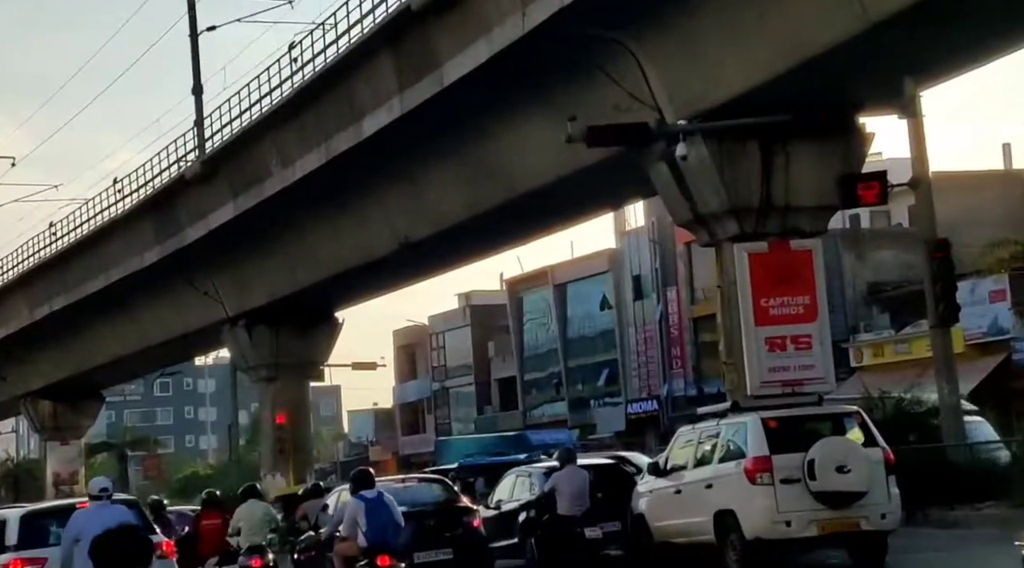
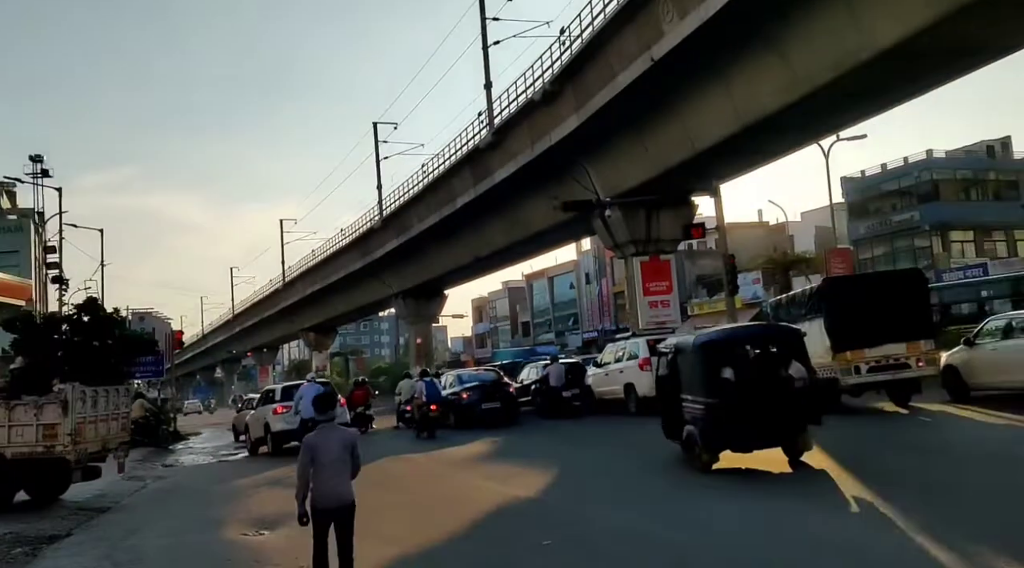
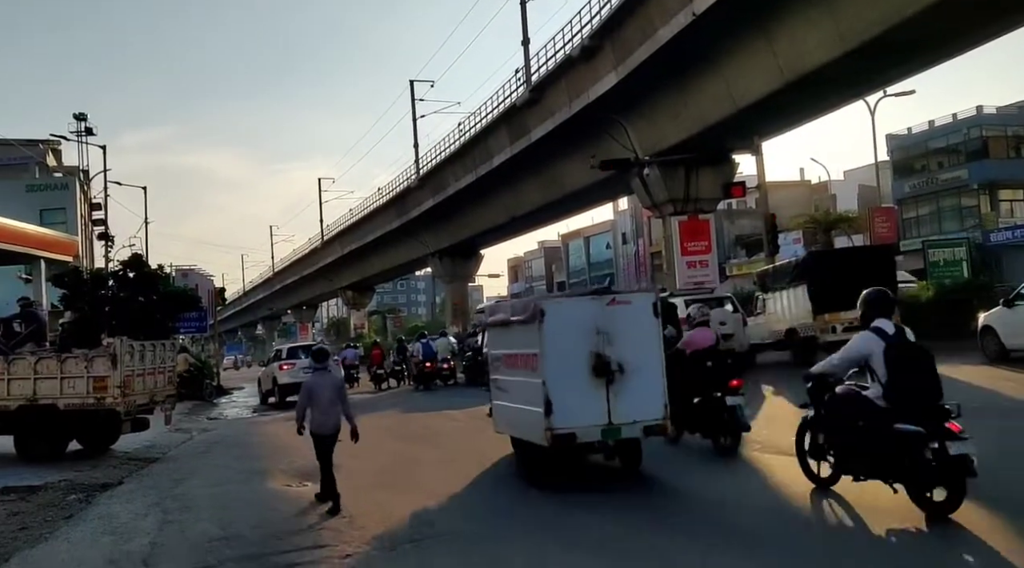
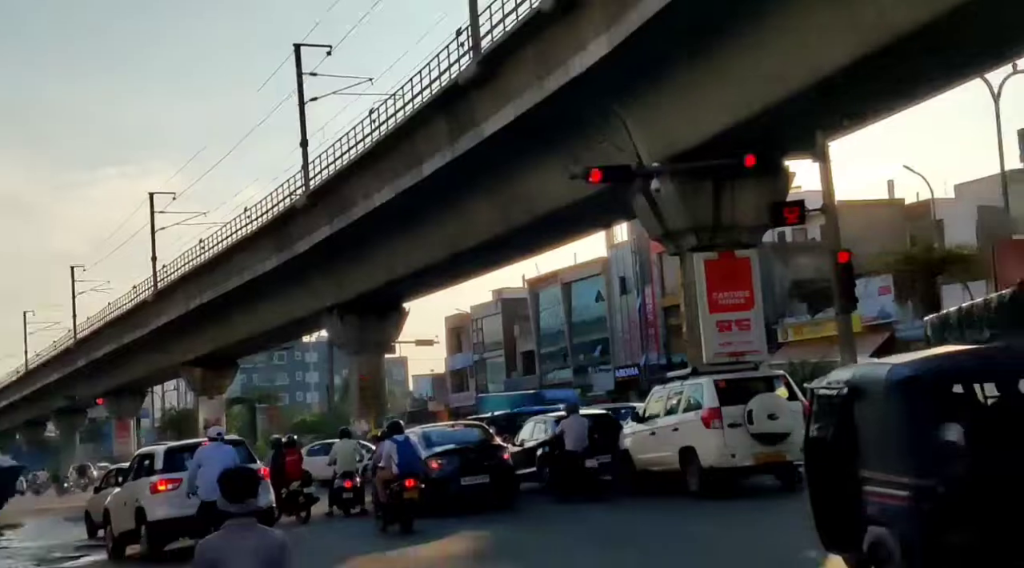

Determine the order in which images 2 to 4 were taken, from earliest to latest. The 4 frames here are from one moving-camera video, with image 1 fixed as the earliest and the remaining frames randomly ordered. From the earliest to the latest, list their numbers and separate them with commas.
4, 2, 3
